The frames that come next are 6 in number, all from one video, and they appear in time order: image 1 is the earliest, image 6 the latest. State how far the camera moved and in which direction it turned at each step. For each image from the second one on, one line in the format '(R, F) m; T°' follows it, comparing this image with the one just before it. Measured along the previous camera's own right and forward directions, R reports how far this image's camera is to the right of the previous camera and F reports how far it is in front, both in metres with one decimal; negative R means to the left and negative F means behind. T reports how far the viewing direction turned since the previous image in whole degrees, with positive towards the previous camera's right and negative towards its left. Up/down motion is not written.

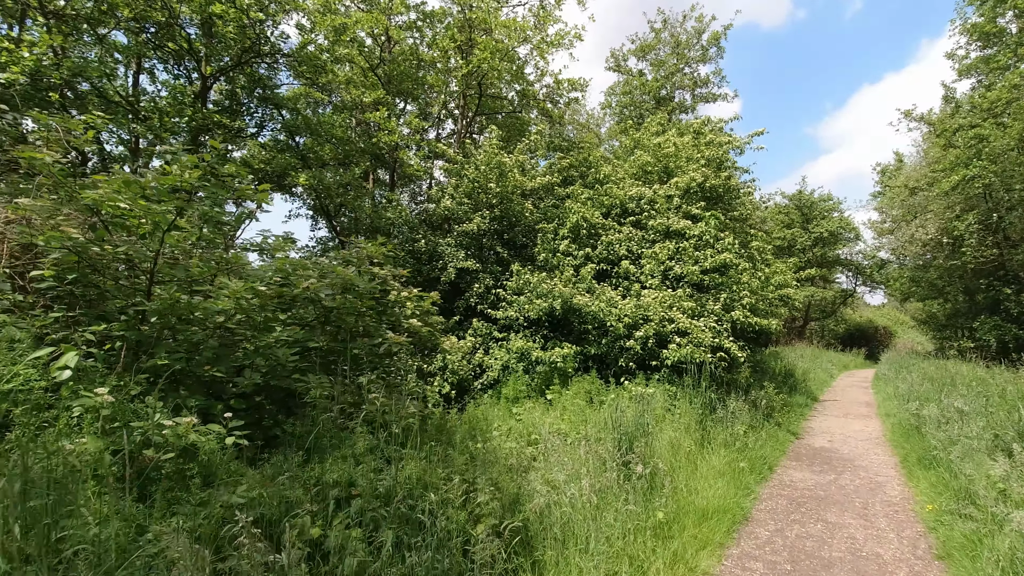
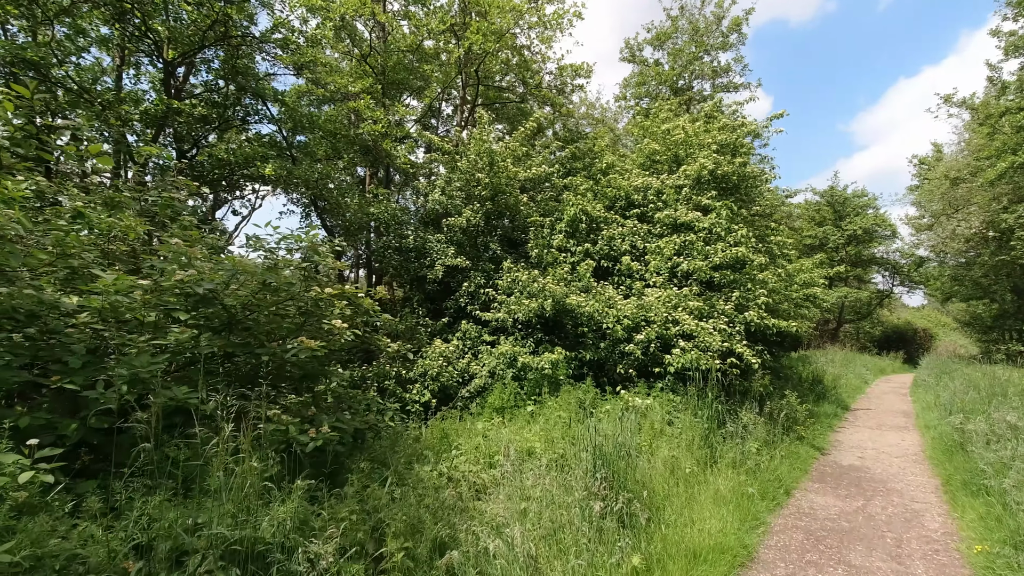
(+0.6, +0.8) m; -3°
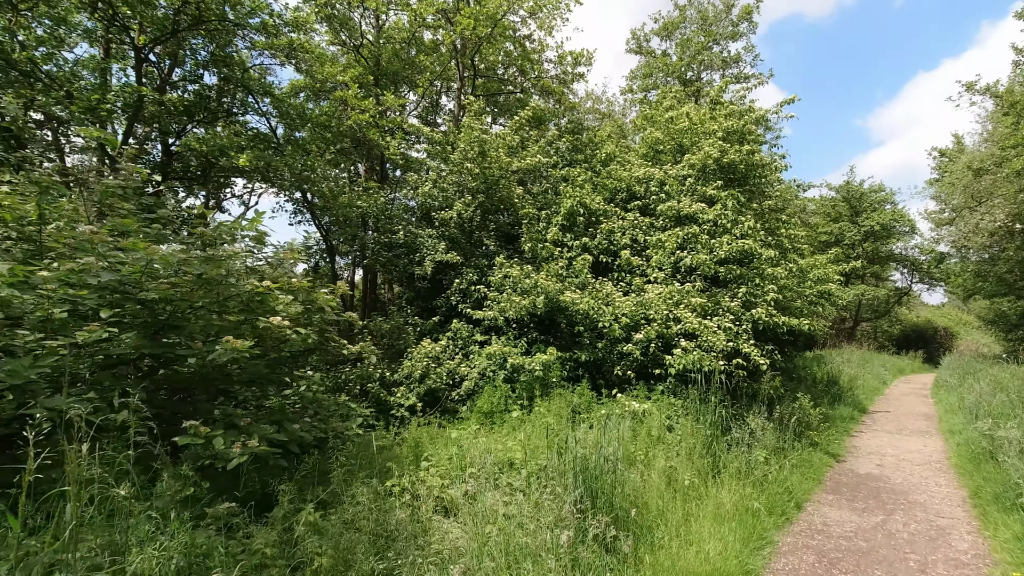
(+0.3, +0.5) m; -1°
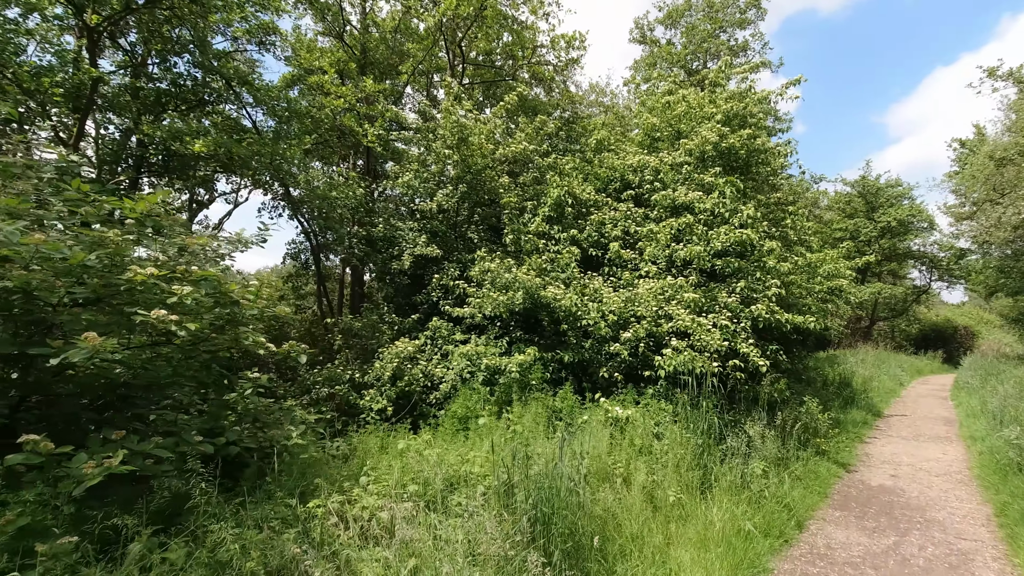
(+0.4, +0.6) m; -1°
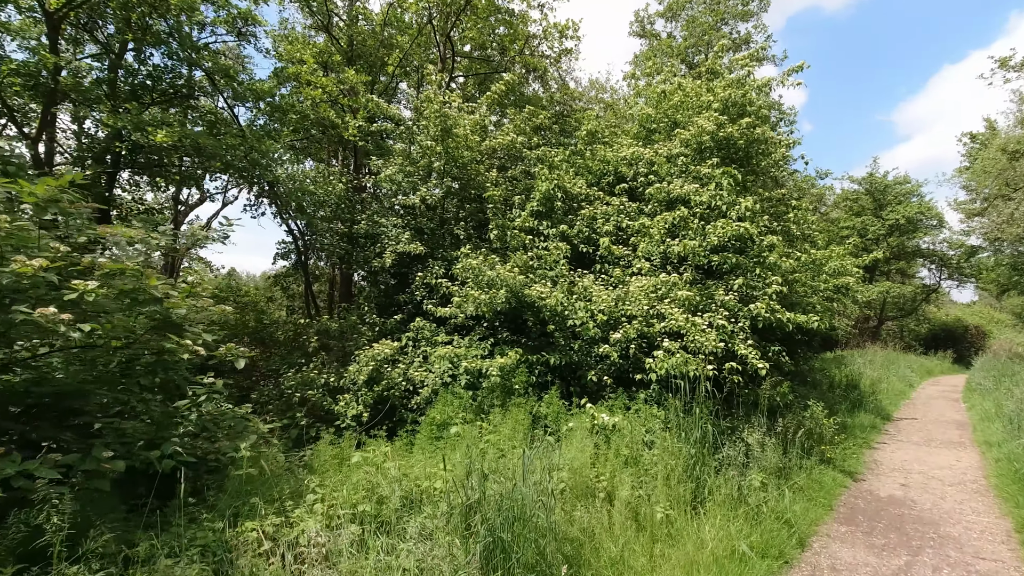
(+0.3, +0.4) m; -1°
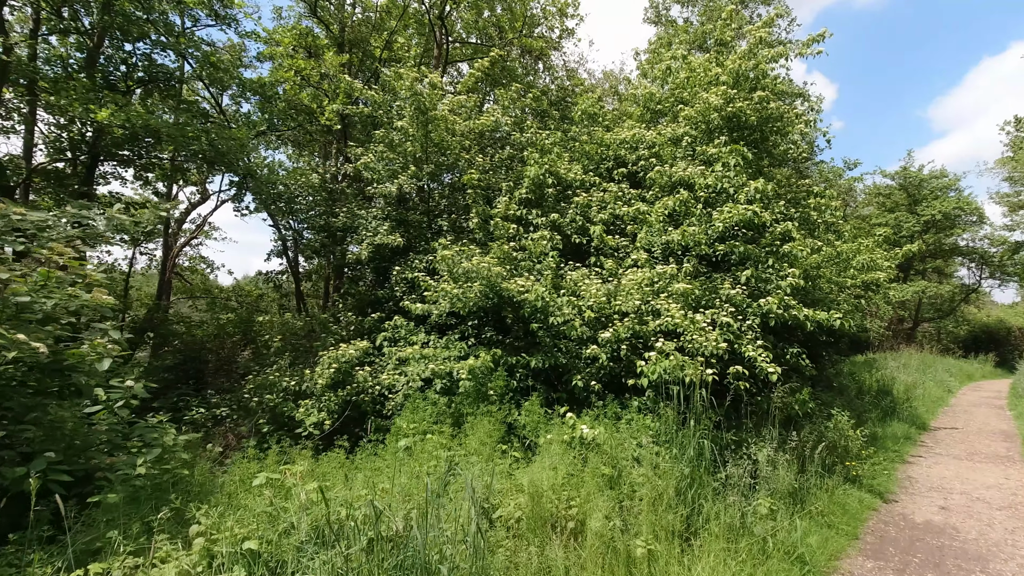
(+0.5, +0.7) m; -2°
